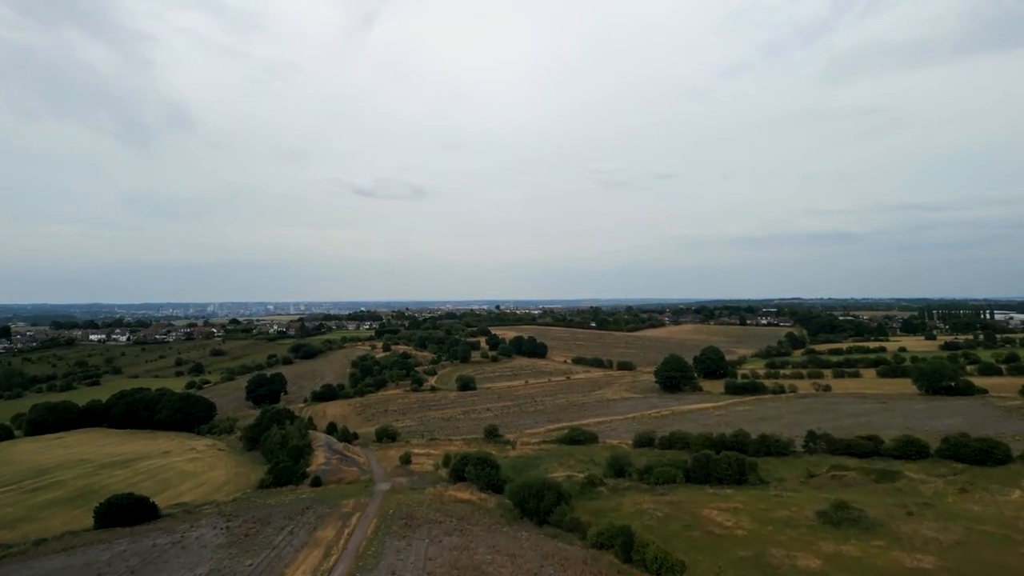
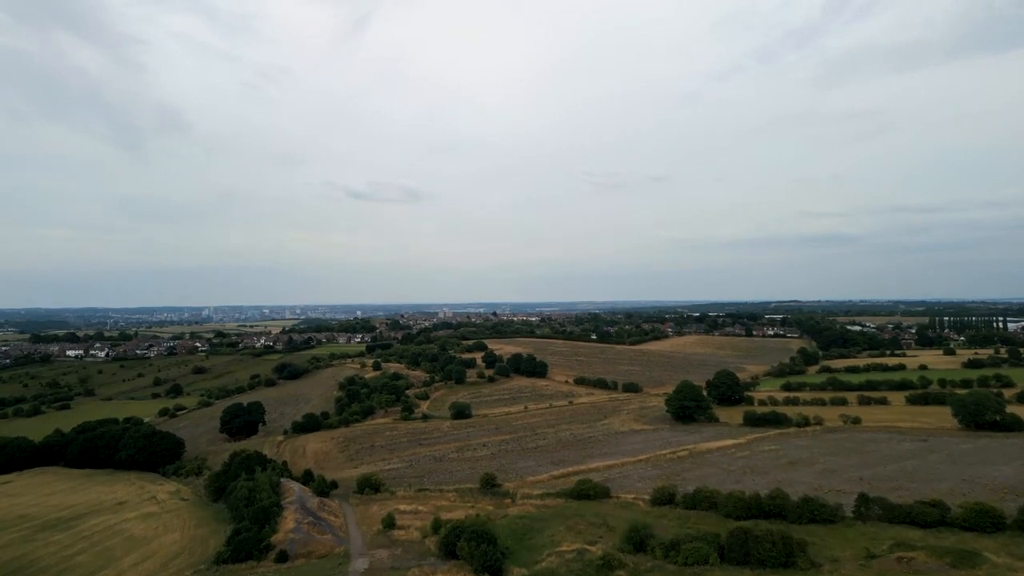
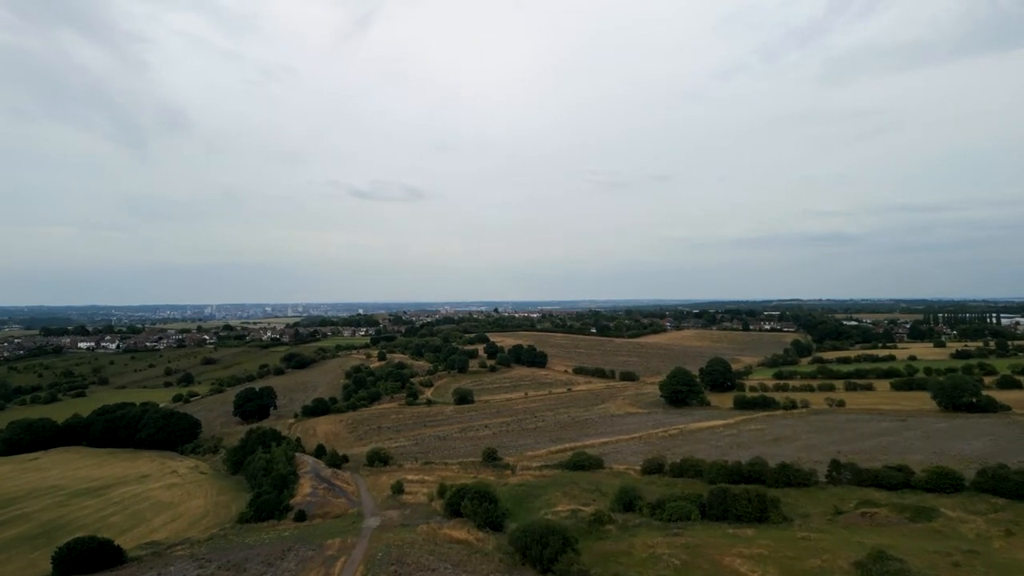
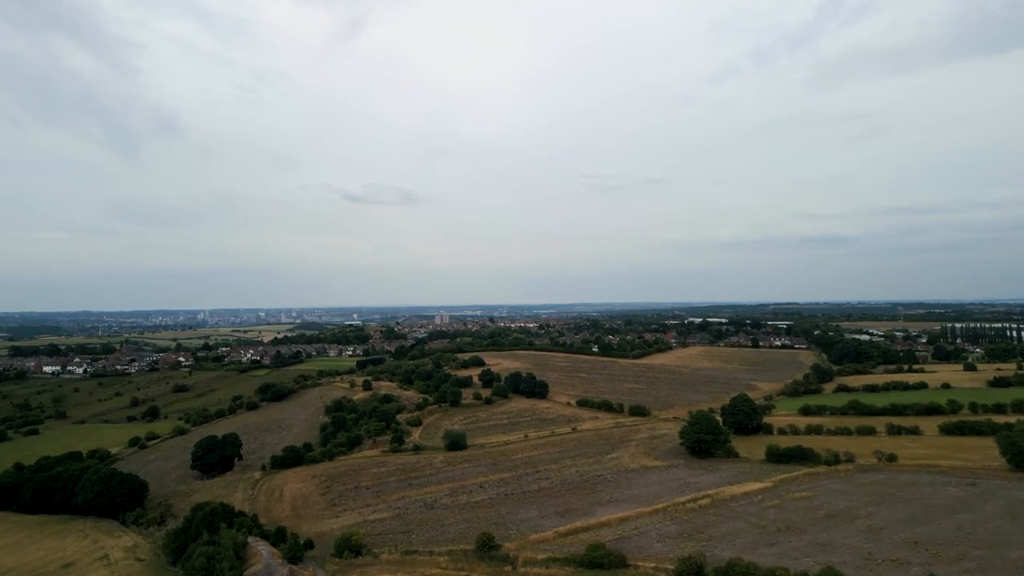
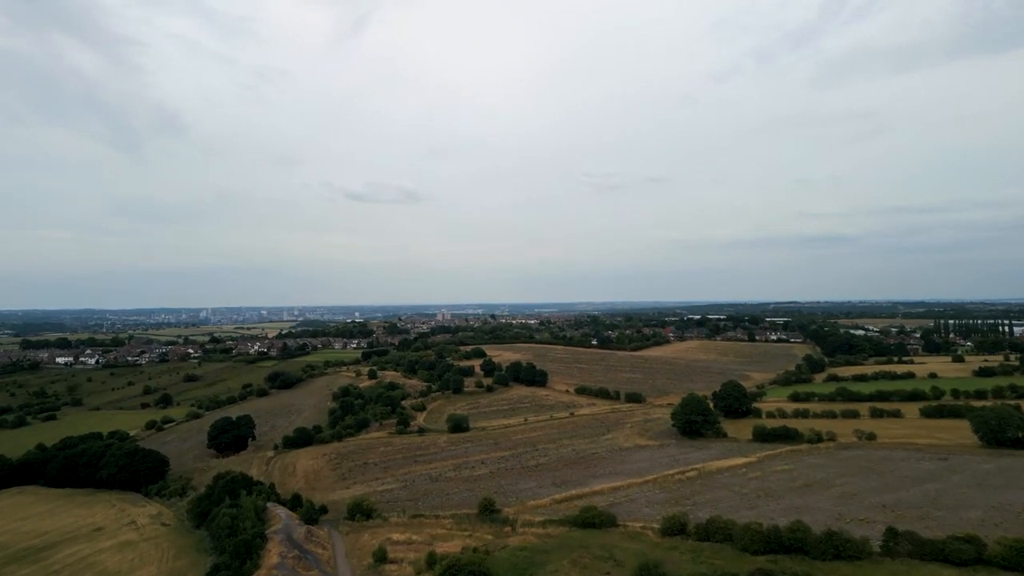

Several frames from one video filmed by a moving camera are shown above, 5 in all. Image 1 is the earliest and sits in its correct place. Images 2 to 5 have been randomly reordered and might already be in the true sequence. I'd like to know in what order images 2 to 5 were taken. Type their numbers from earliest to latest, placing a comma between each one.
3, 2, 5, 4
